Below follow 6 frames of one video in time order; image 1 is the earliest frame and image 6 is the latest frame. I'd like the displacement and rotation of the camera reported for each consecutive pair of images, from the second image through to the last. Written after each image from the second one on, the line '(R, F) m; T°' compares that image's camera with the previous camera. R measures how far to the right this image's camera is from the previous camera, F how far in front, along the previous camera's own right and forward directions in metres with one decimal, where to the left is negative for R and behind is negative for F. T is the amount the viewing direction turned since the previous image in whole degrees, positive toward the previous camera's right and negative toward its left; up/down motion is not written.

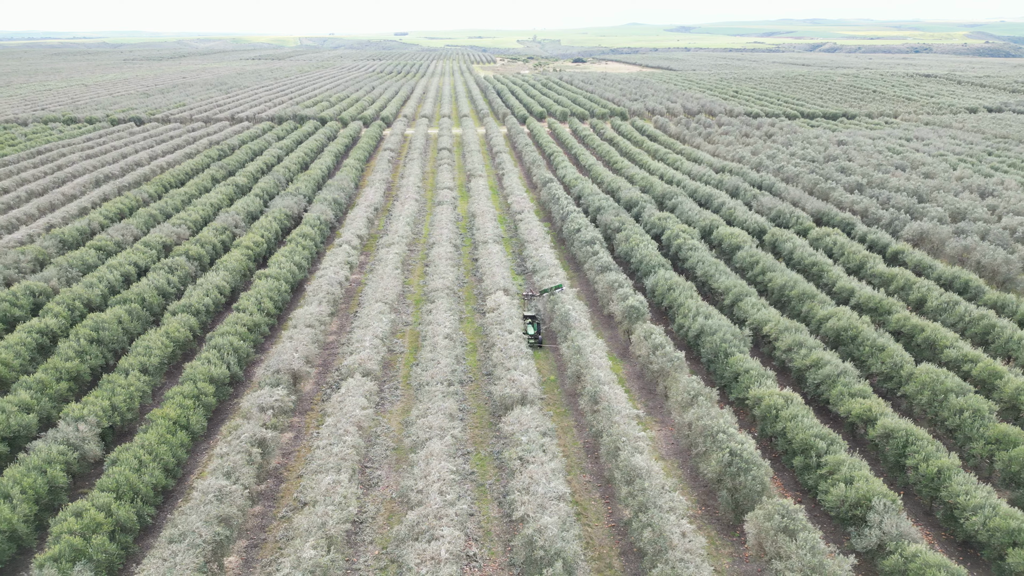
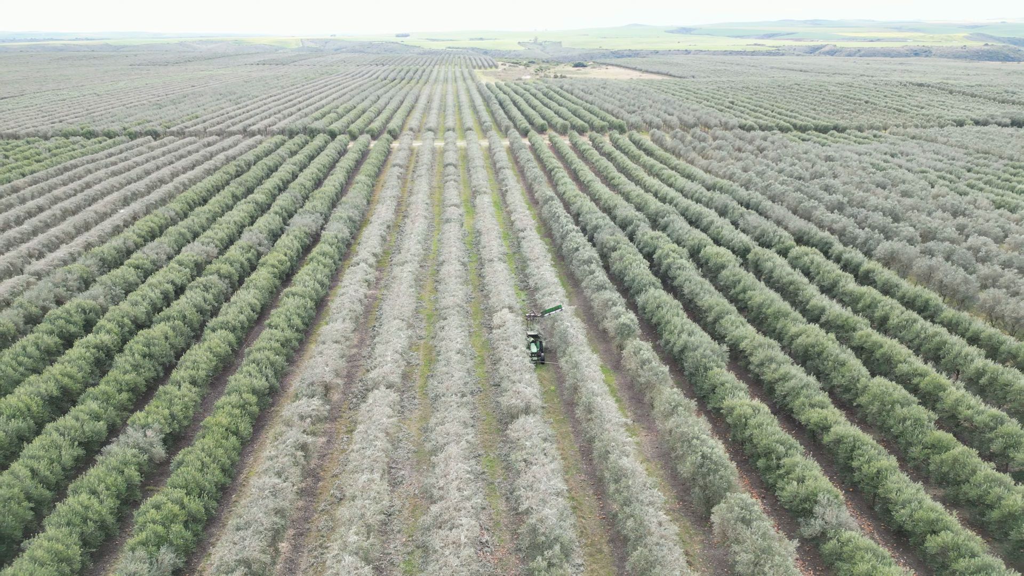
(-0.1, -2.6) m; 0°
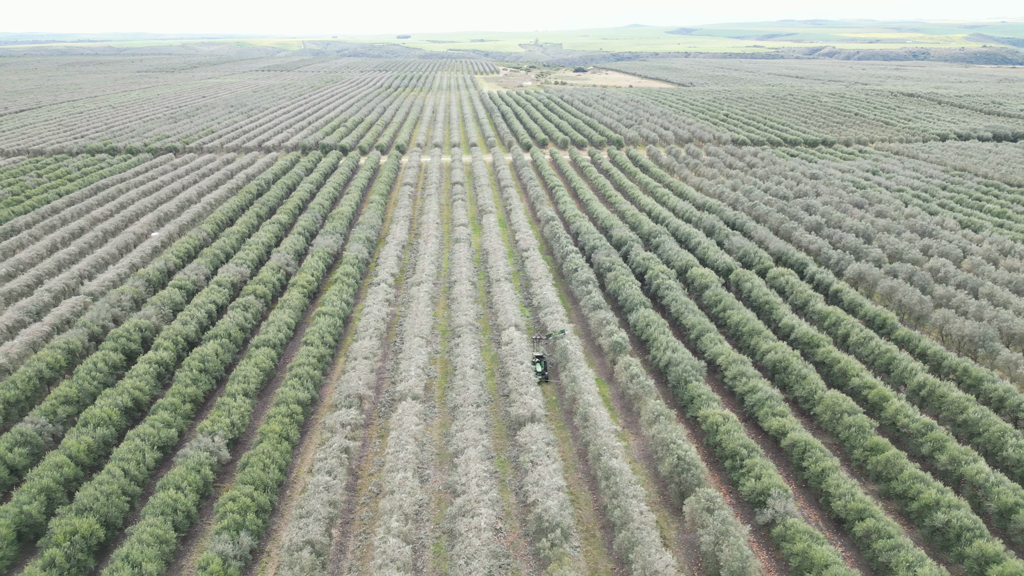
(-0.2, -3.5) m; 0°
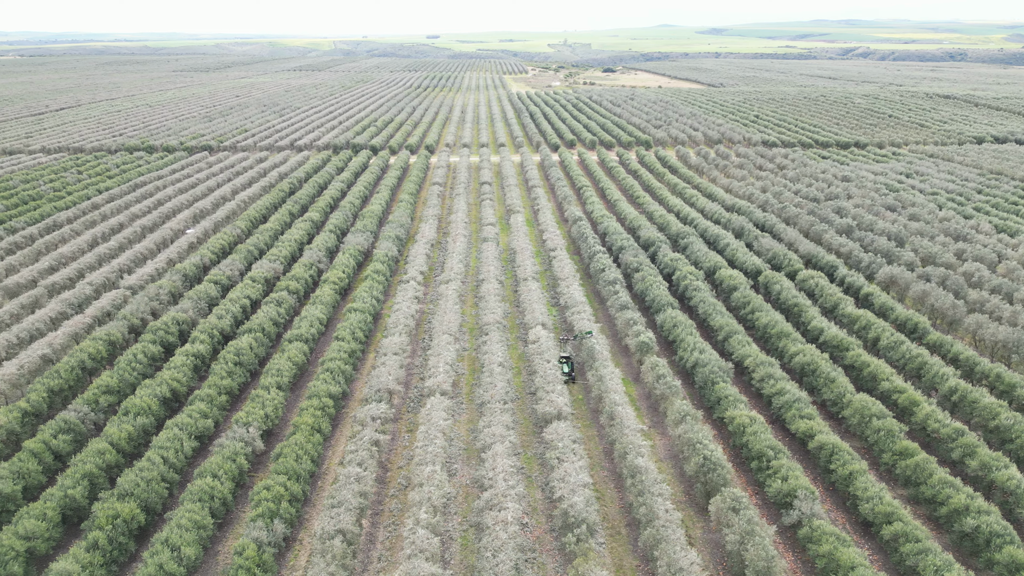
(-0.1, -0.3) m; -2°
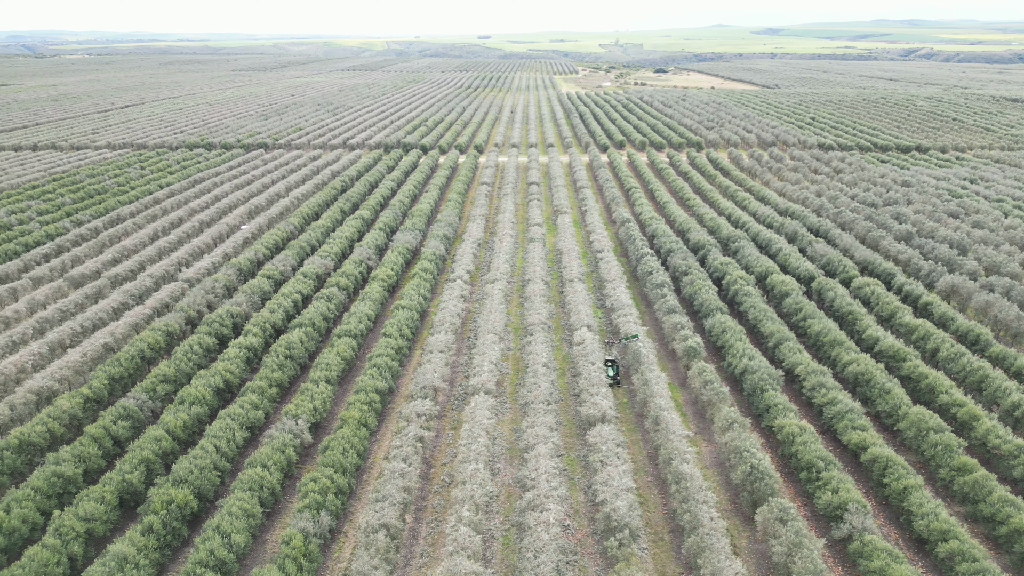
(0.0, 0.0) m; -4°
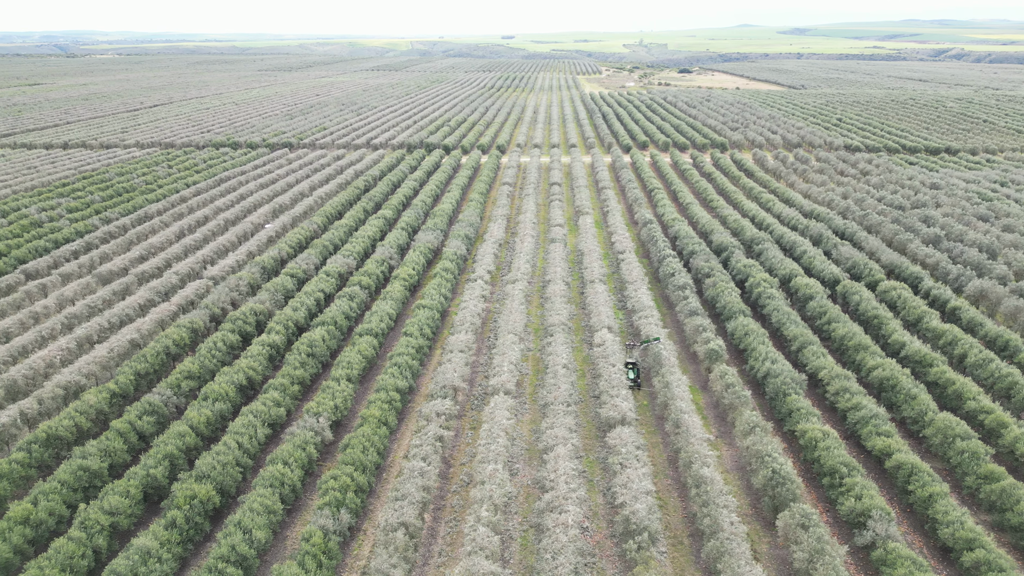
(0.0, 0.0) m; -2°
